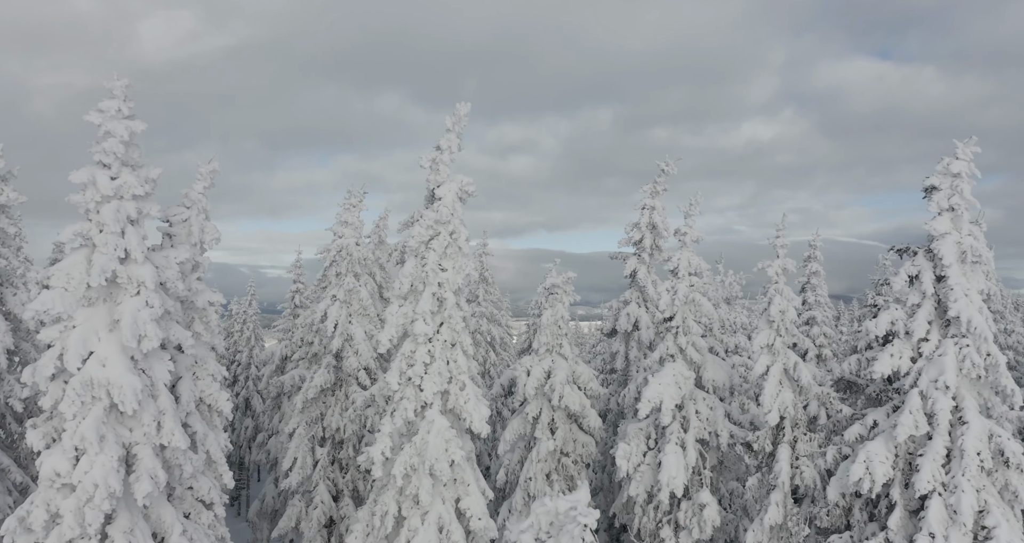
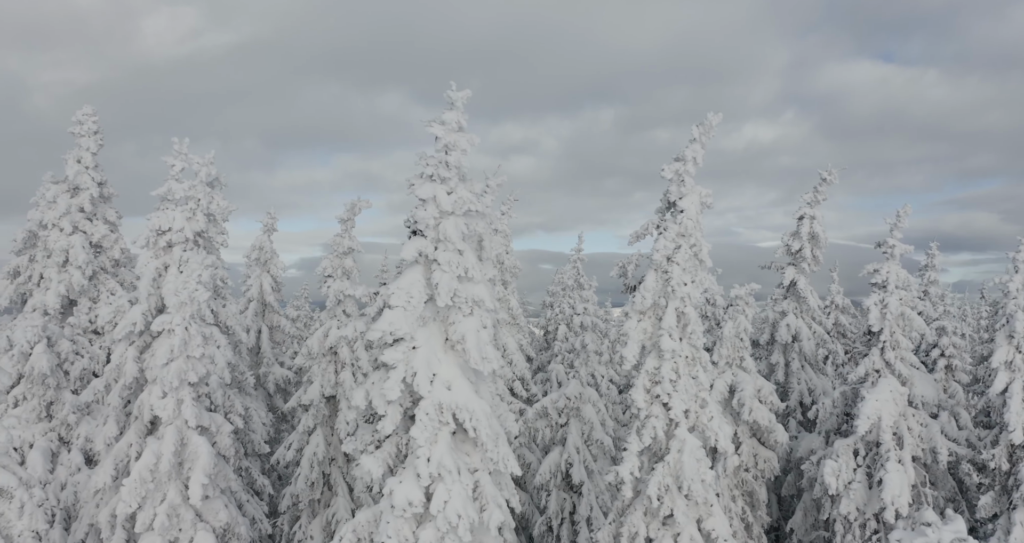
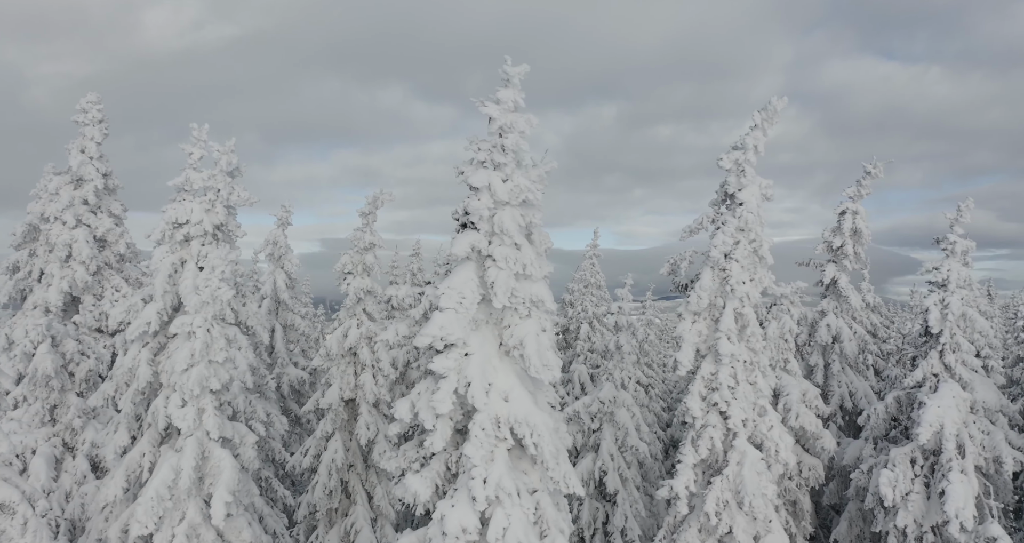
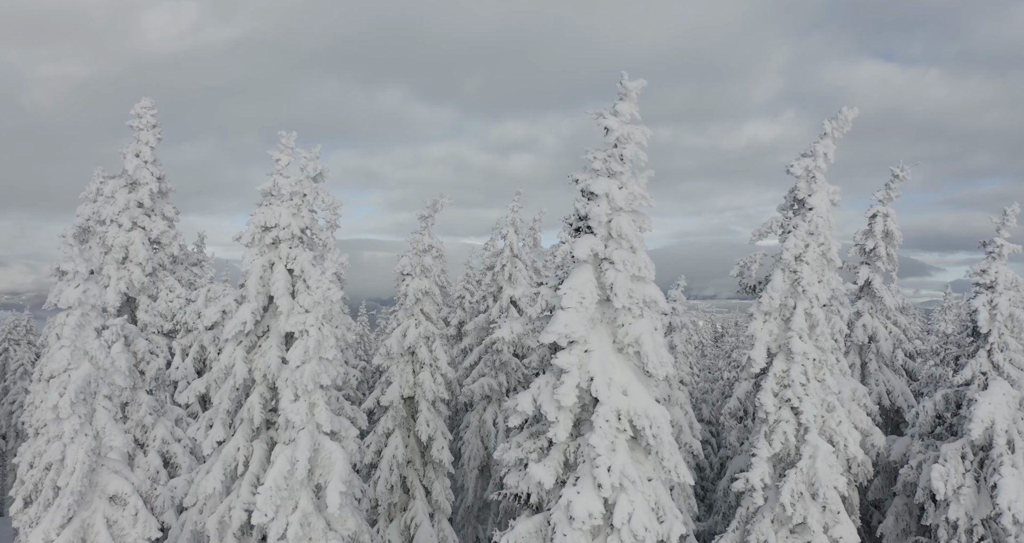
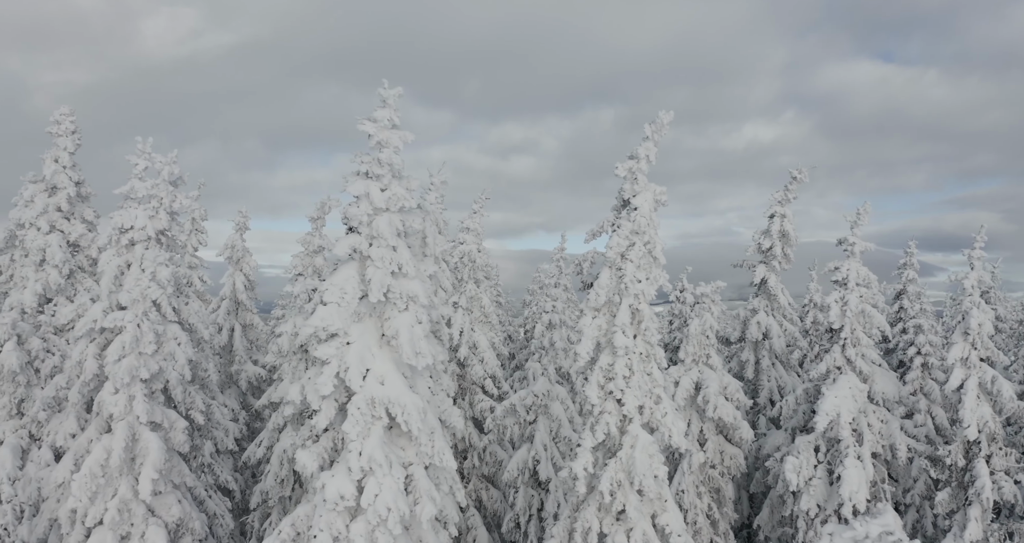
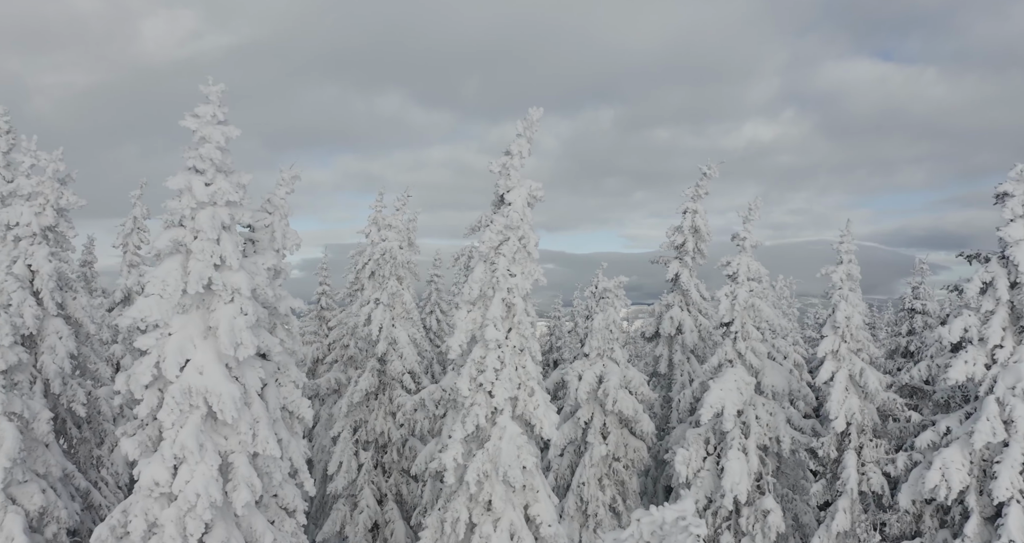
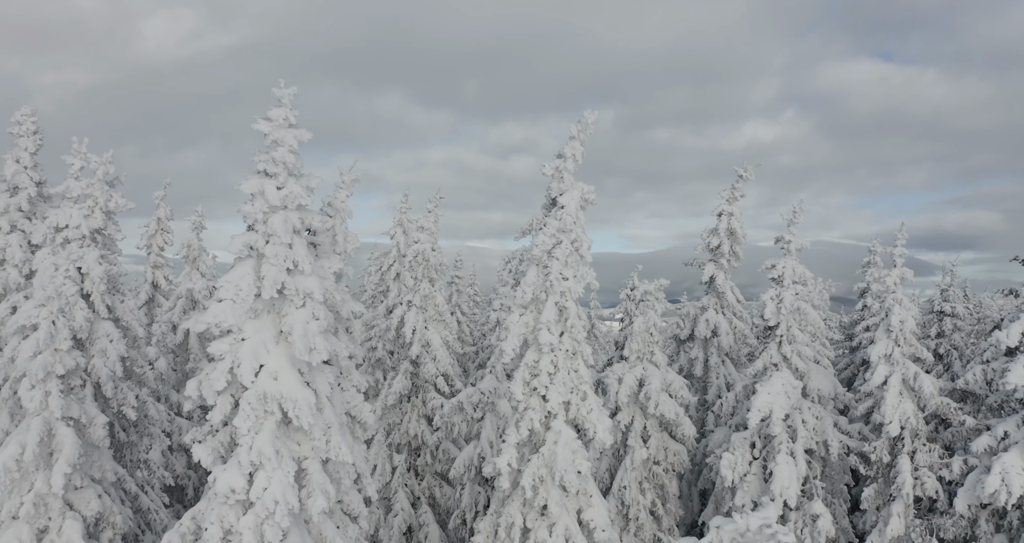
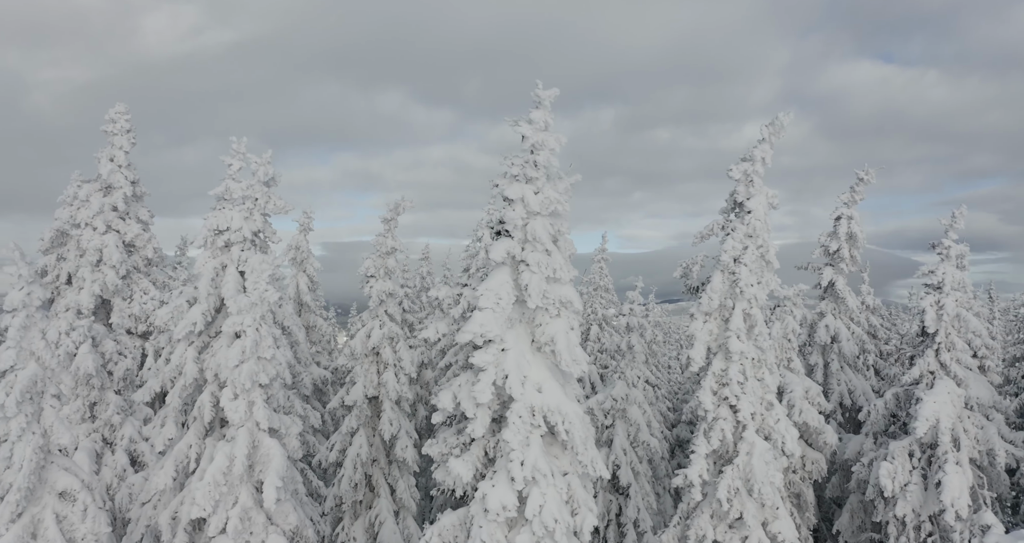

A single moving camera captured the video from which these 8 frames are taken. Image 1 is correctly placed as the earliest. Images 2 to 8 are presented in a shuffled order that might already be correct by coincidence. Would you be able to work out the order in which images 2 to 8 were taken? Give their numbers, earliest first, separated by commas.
6, 7, 5, 2, 8, 4, 3
